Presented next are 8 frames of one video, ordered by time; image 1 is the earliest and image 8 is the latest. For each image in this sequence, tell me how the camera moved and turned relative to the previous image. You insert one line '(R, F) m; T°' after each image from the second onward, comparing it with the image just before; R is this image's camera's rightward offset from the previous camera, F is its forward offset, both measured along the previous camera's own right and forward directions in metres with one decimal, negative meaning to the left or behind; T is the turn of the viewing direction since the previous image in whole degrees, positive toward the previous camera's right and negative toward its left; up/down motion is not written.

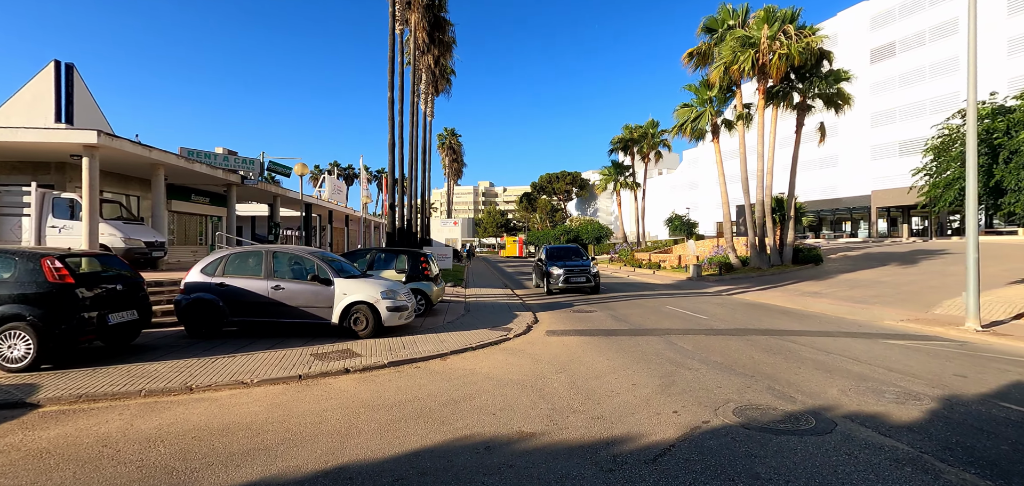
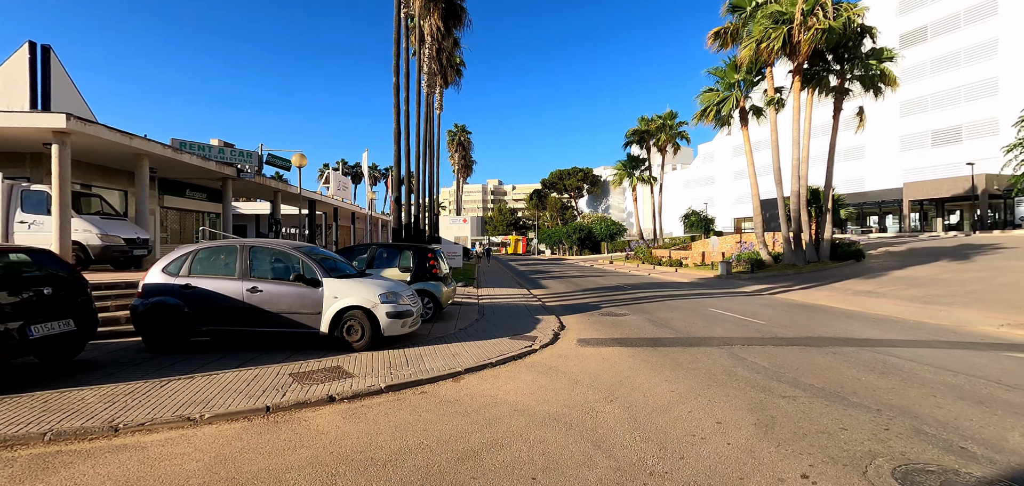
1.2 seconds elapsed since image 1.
(-0.3, +1.5) m; -1°
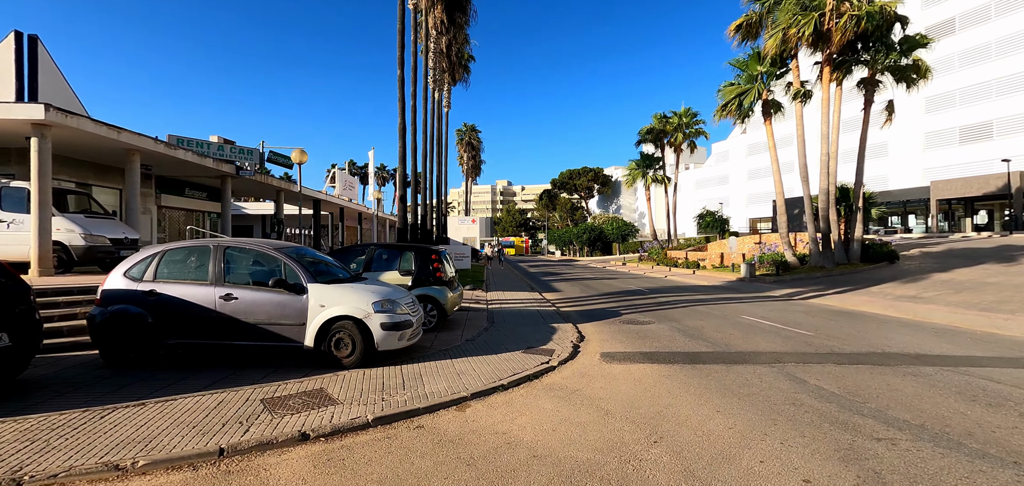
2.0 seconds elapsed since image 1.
(-0.1, +1.0) m; -1°
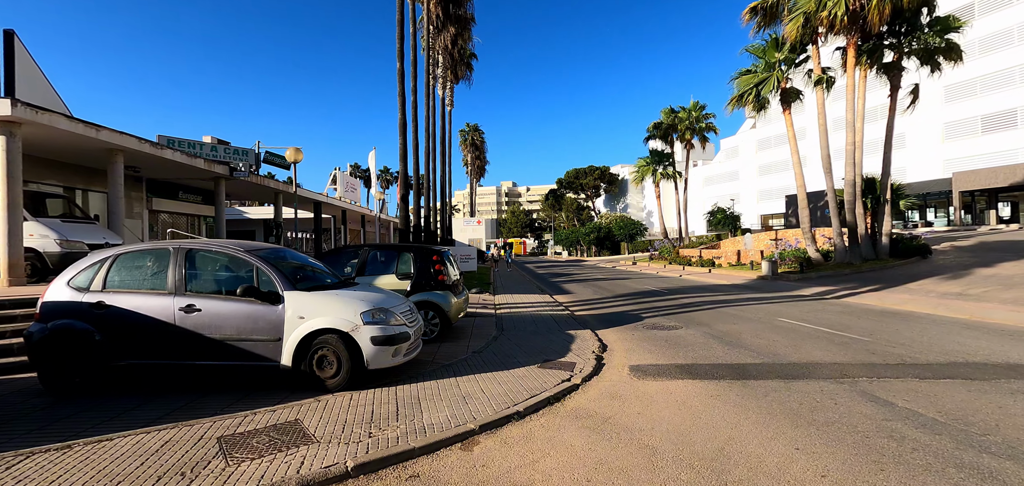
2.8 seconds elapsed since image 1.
(-0.1, +1.0) m; -1°
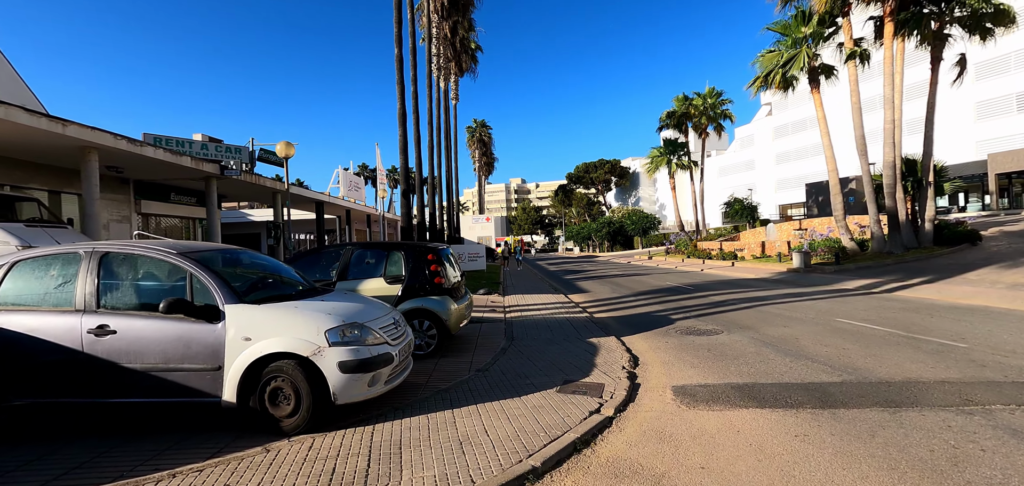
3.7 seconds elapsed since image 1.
(0.0, +1.2) m; -1°
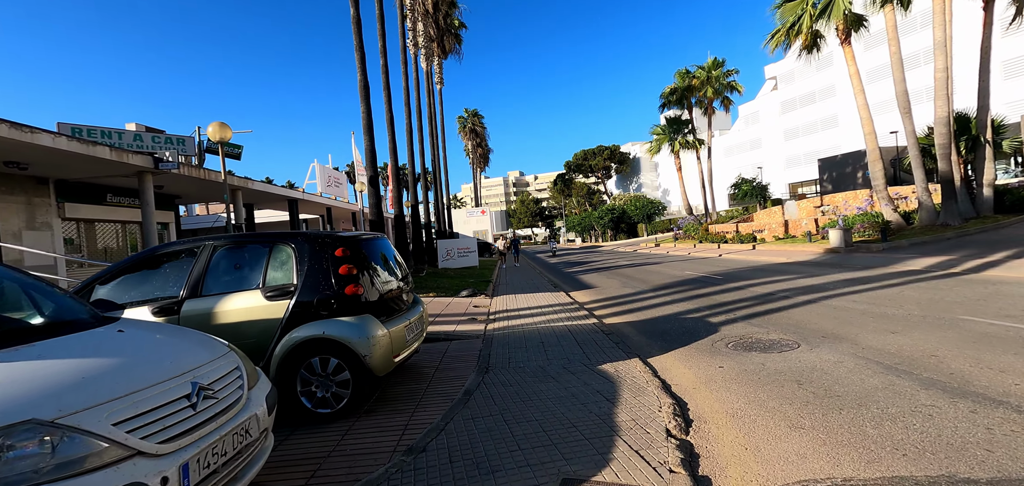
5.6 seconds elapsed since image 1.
(+0.4, +2.5) m; 0°
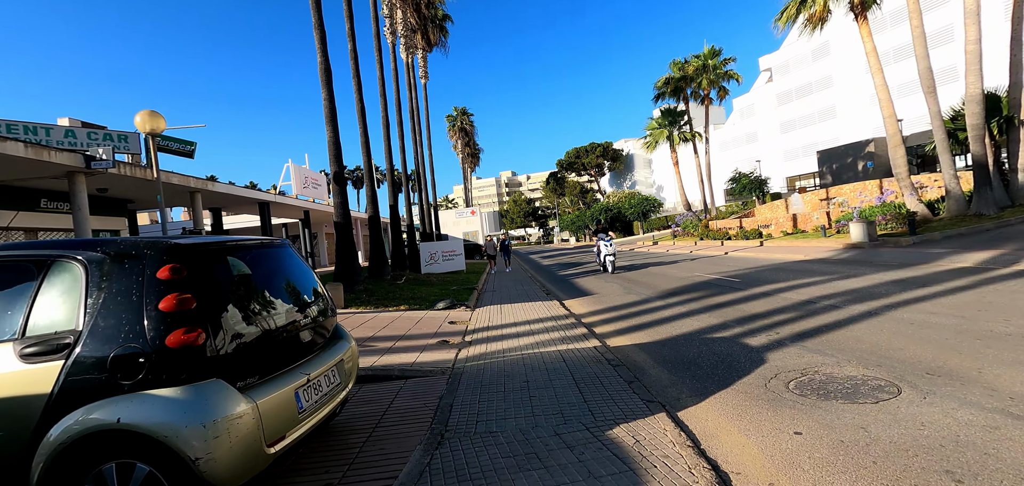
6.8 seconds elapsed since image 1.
(+0.3, +1.7) m; +1°
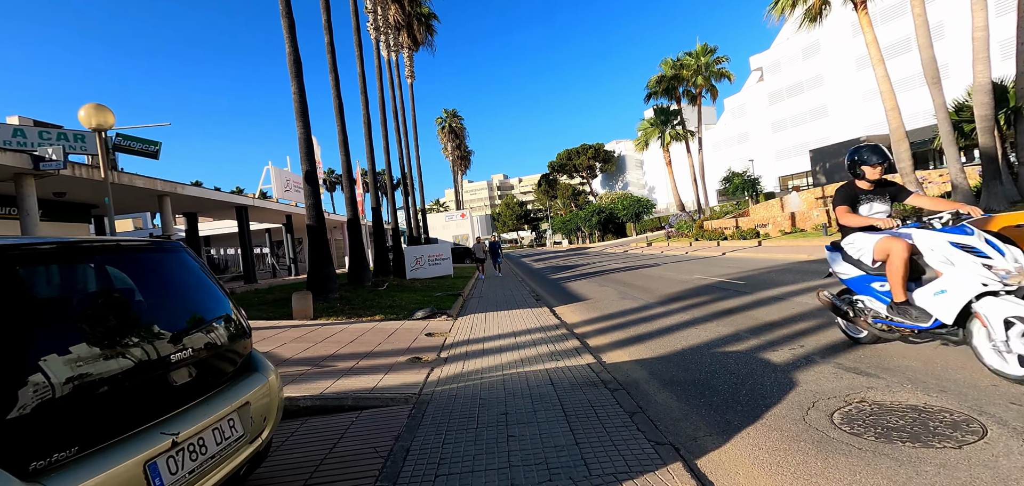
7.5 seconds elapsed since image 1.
(+0.2, +0.8) m; +1°
